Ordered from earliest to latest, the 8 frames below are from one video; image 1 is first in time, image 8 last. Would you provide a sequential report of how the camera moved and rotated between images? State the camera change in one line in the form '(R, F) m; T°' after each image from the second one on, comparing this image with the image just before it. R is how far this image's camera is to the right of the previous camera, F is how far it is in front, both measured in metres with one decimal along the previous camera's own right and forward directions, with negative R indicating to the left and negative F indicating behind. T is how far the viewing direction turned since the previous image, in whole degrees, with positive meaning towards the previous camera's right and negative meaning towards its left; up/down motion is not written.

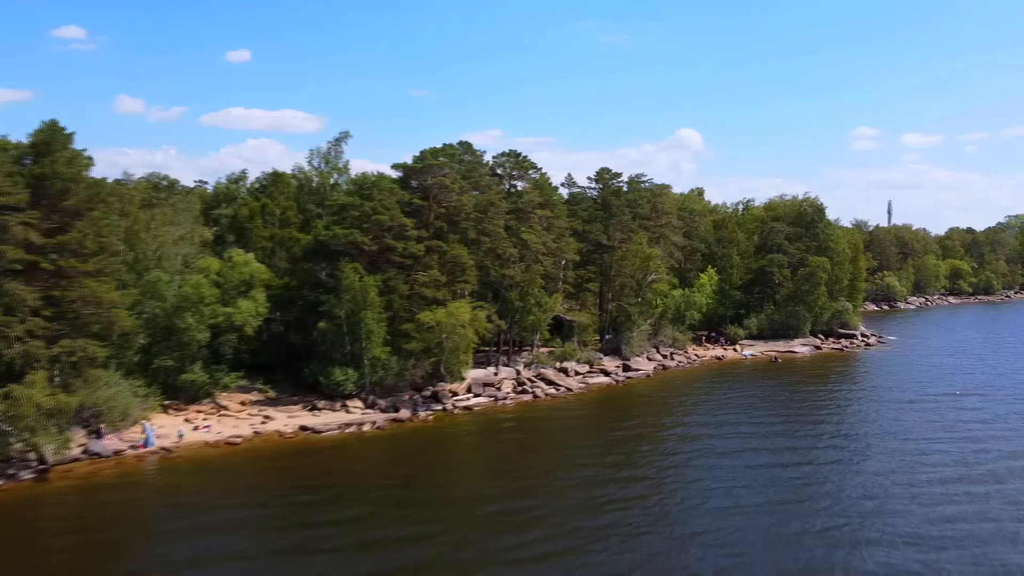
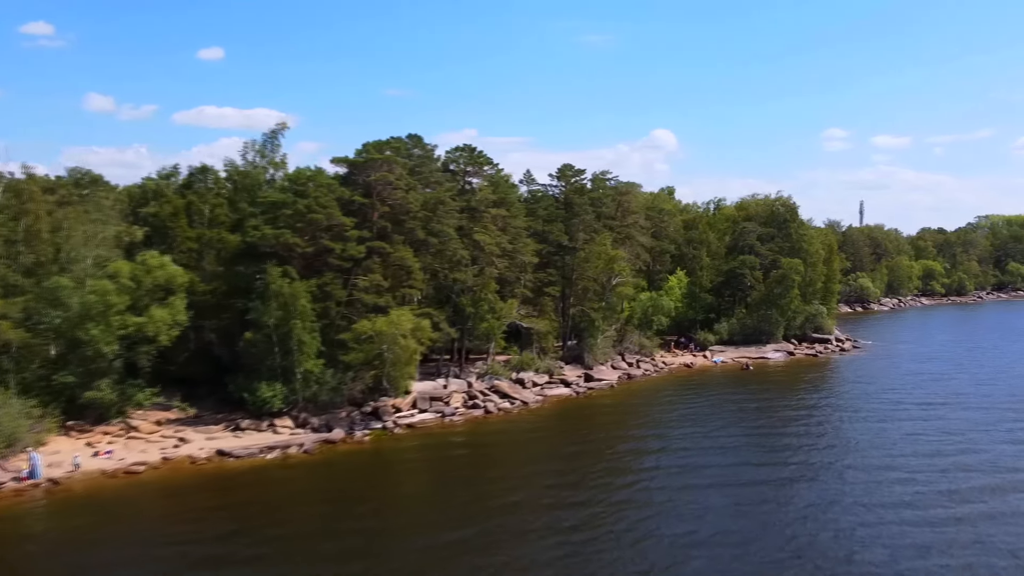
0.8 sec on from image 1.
(+1.3, +3.4) m; +2°
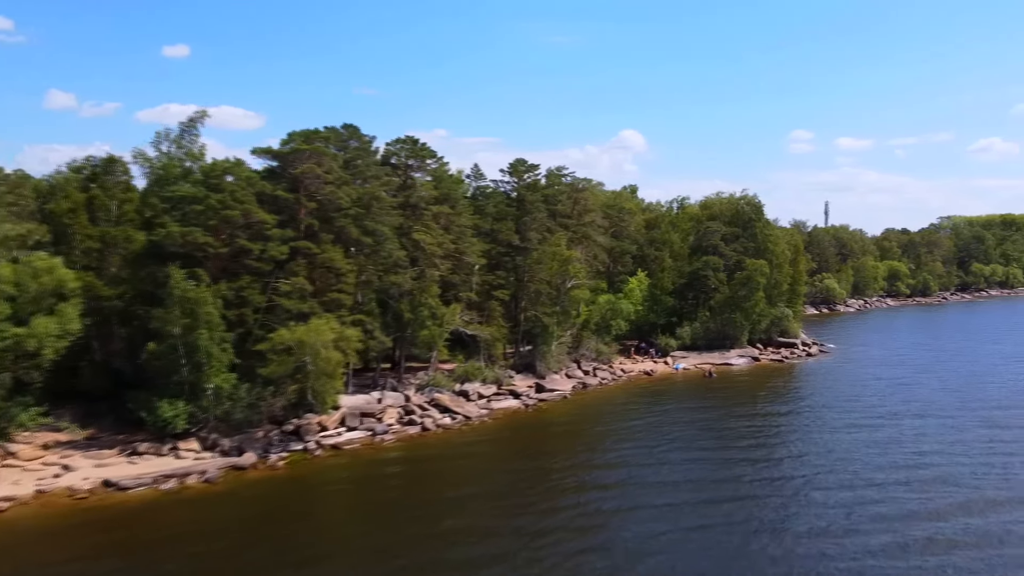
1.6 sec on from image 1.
(+1.3, +3.5) m; +2°
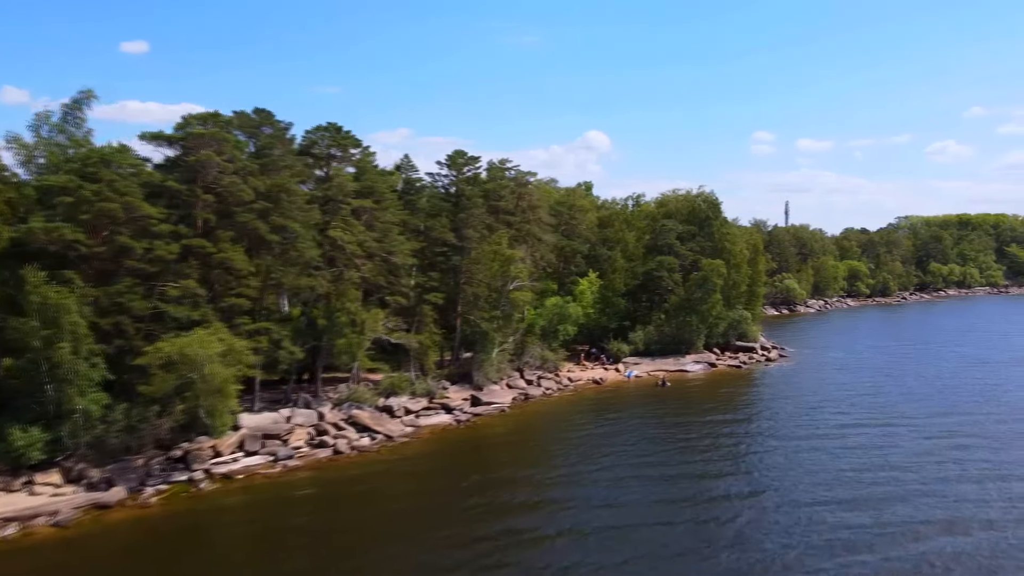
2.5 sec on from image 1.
(+1.6, +3.9) m; +2°
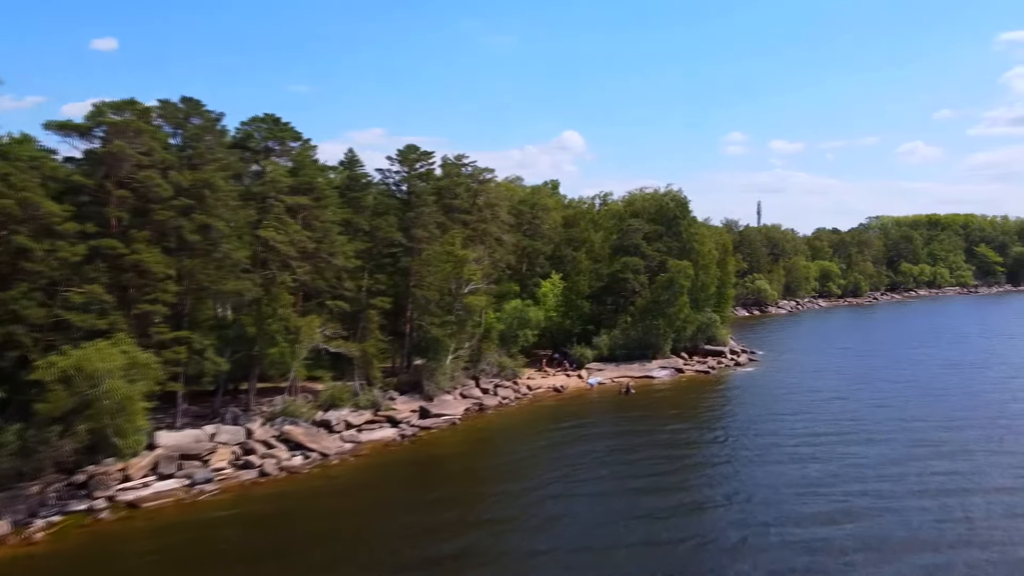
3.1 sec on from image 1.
(+1.1, +2.6) m; +2°
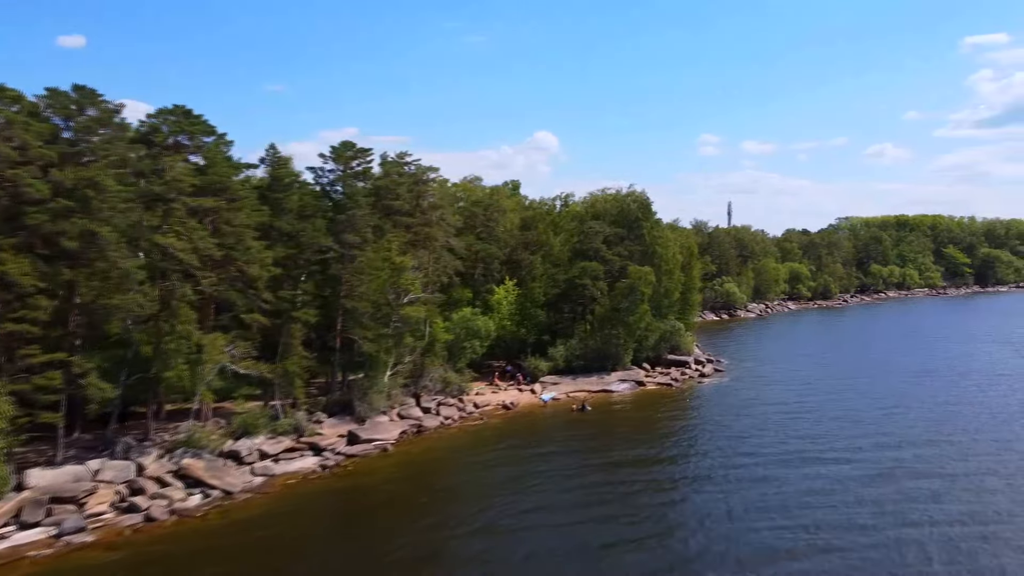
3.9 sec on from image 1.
(+1.5, +3.5) m; +2°
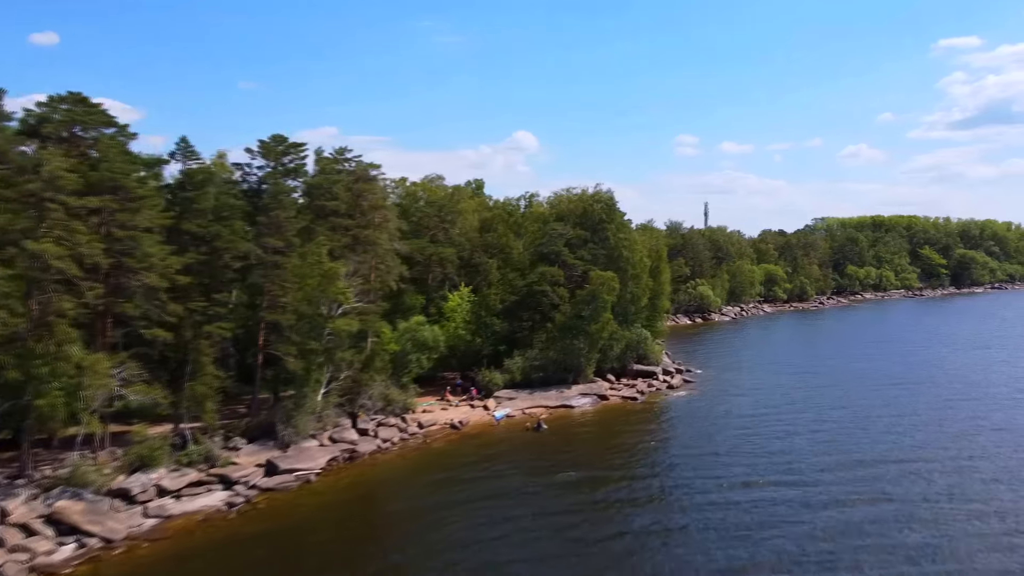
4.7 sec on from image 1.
(+1.5, +3.6) m; +1°
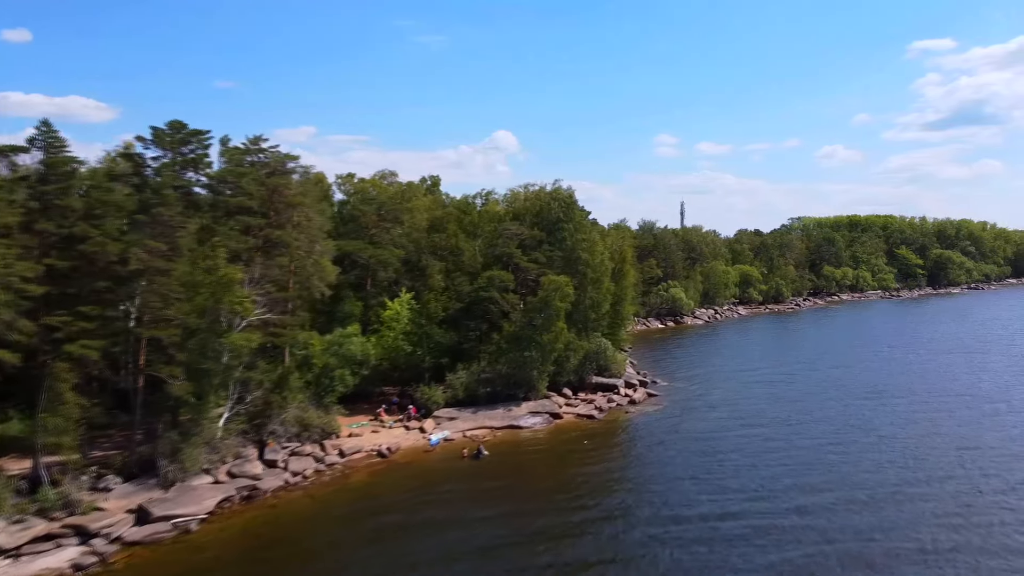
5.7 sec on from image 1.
(+1.9, +4.6) m; +1°
